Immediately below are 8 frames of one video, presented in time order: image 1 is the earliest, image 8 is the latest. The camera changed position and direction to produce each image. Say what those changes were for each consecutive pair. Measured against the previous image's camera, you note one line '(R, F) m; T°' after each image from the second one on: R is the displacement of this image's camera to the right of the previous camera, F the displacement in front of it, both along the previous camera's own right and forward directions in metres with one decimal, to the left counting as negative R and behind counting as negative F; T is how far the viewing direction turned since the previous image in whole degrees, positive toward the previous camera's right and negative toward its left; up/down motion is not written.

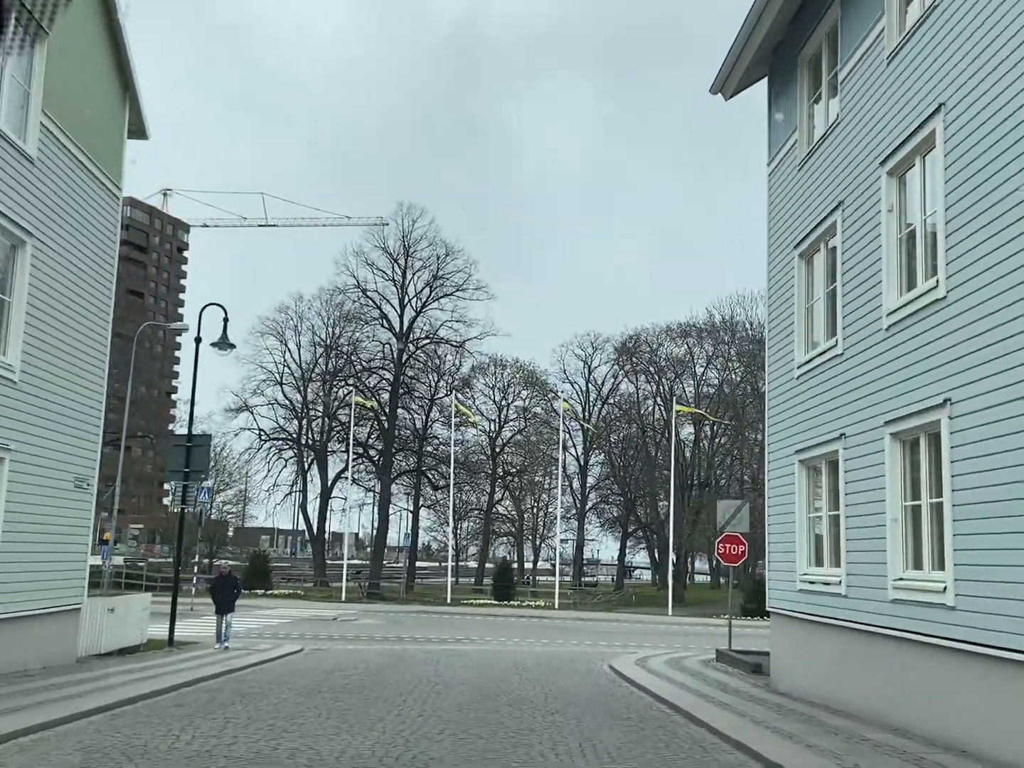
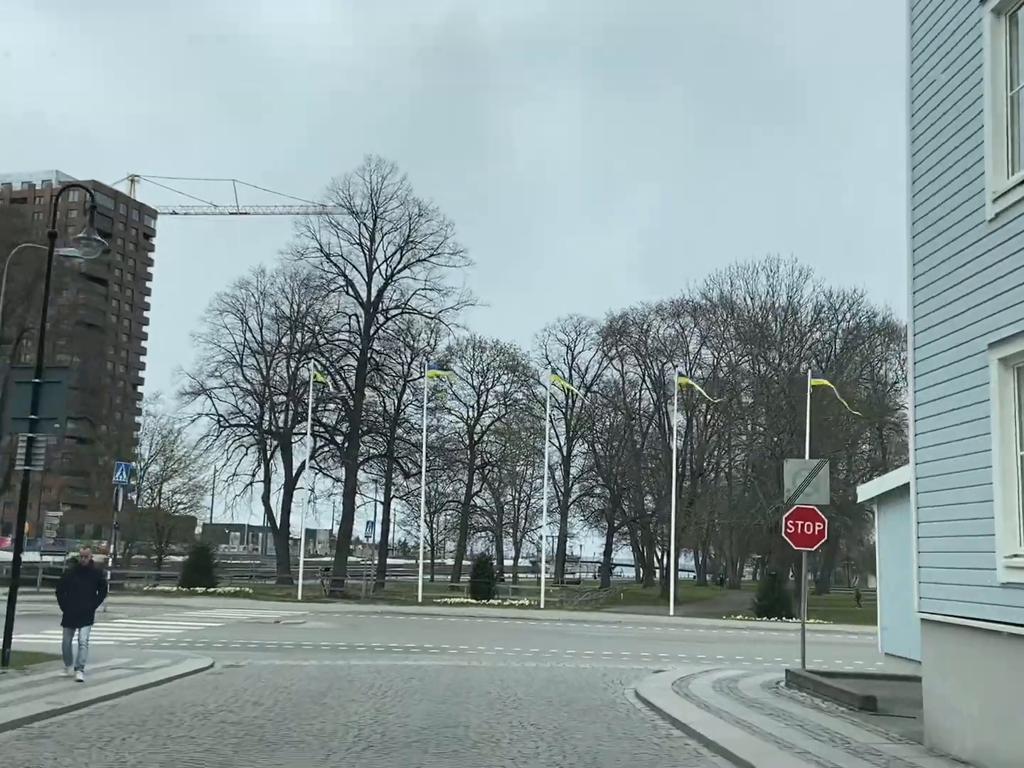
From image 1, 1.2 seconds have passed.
(-0.1, +3.7) m; +1°
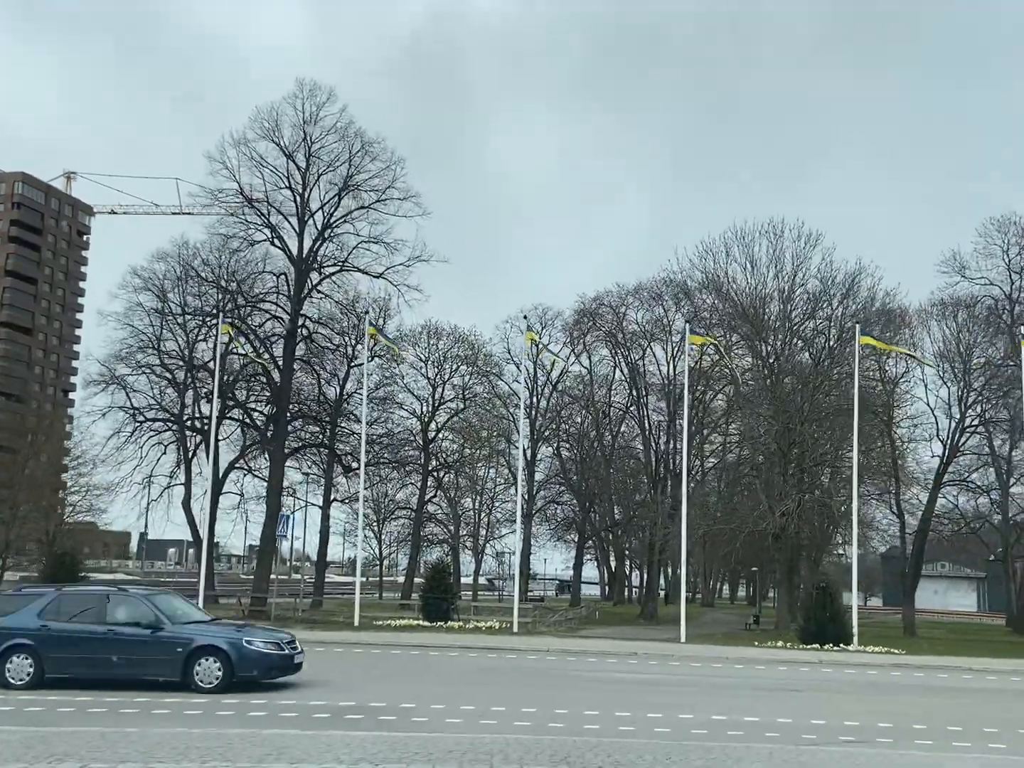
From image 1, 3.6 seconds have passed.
(-0.2, +6.0) m; +3°
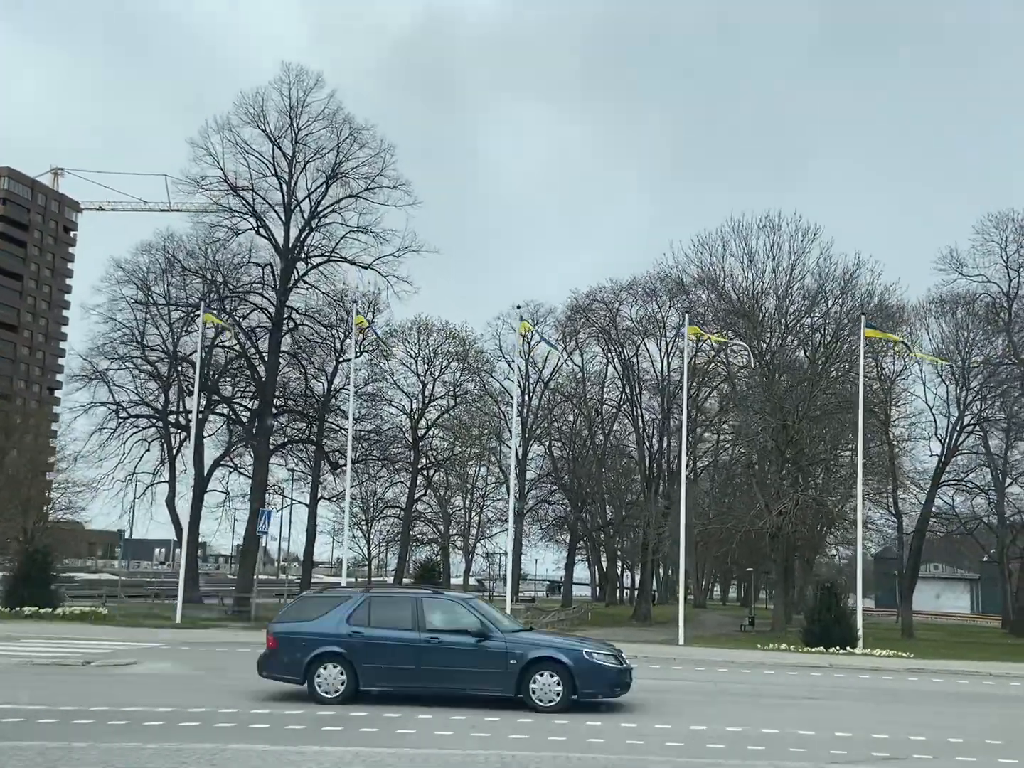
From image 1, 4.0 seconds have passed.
(0.0, +0.8) m; +1°
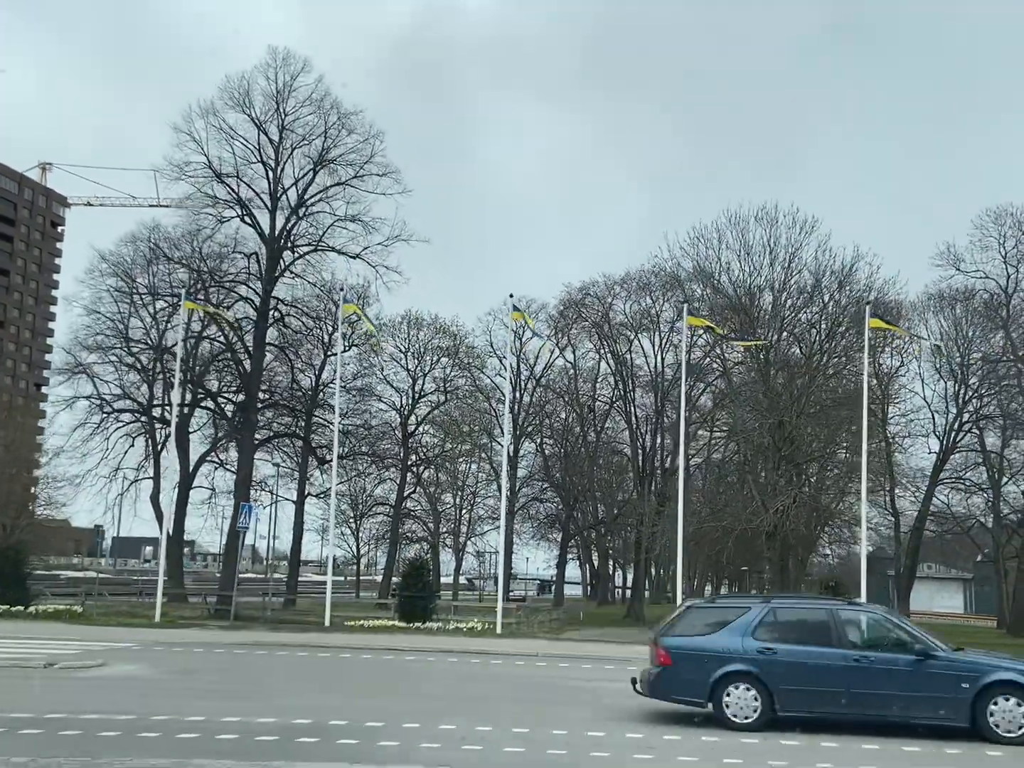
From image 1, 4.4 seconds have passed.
(0.0, +0.7) m; +1°
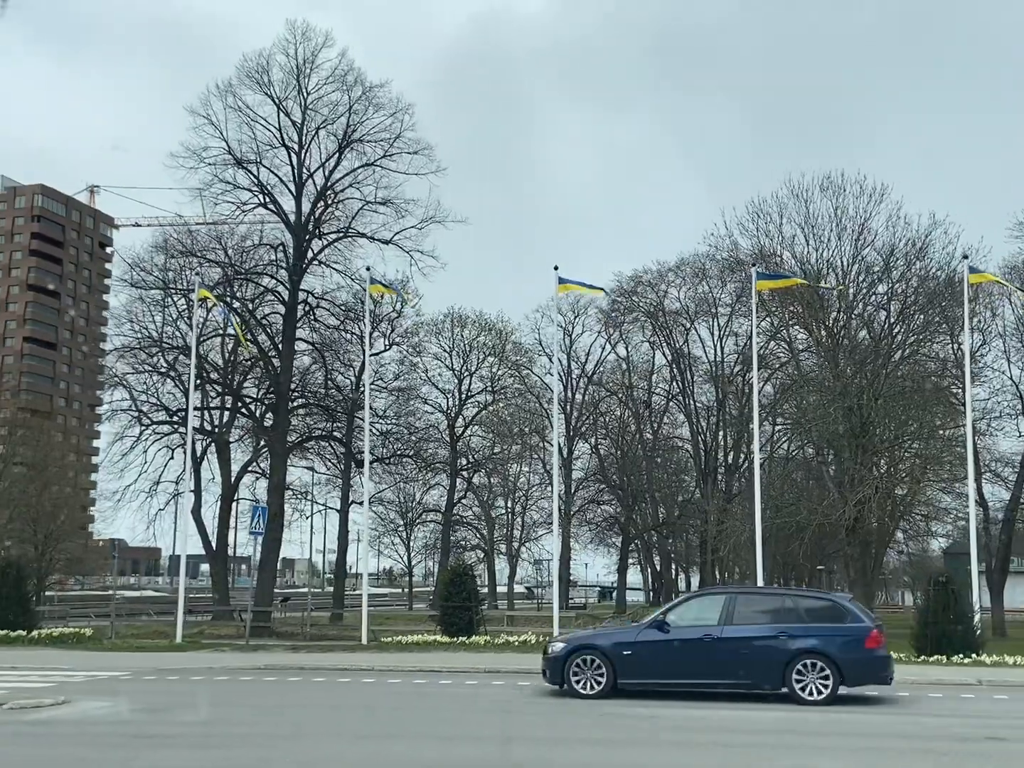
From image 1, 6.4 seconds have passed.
(+0.1, +2.2) m; -3°
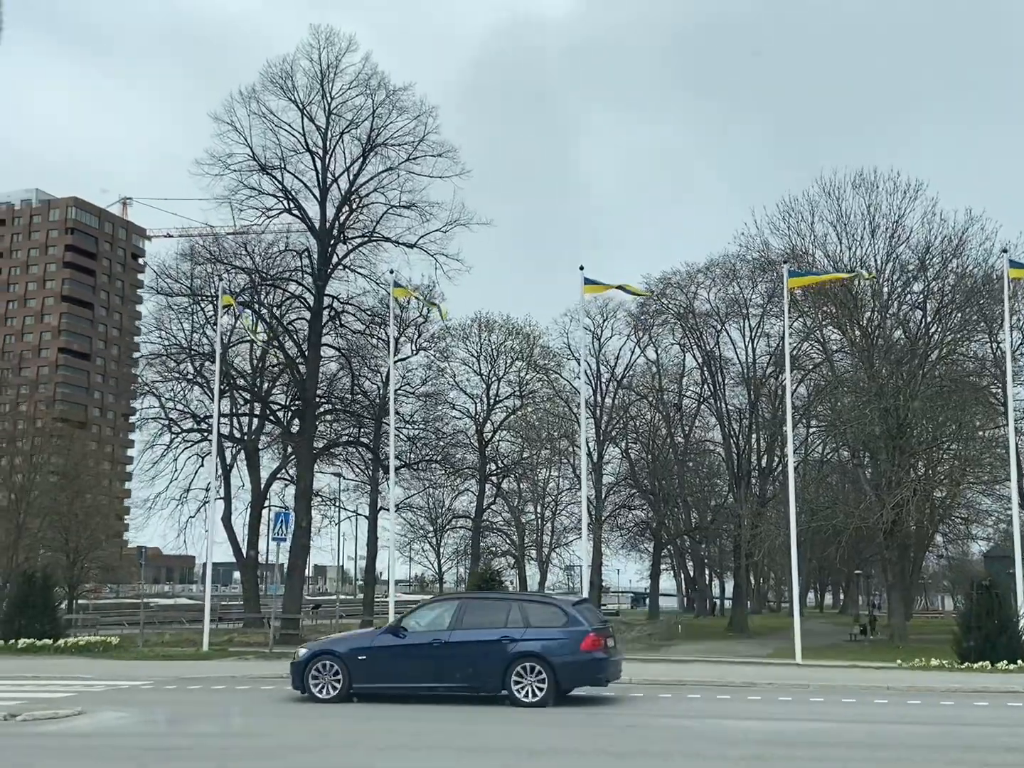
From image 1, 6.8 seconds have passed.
(+0.1, +0.3) m; -2°
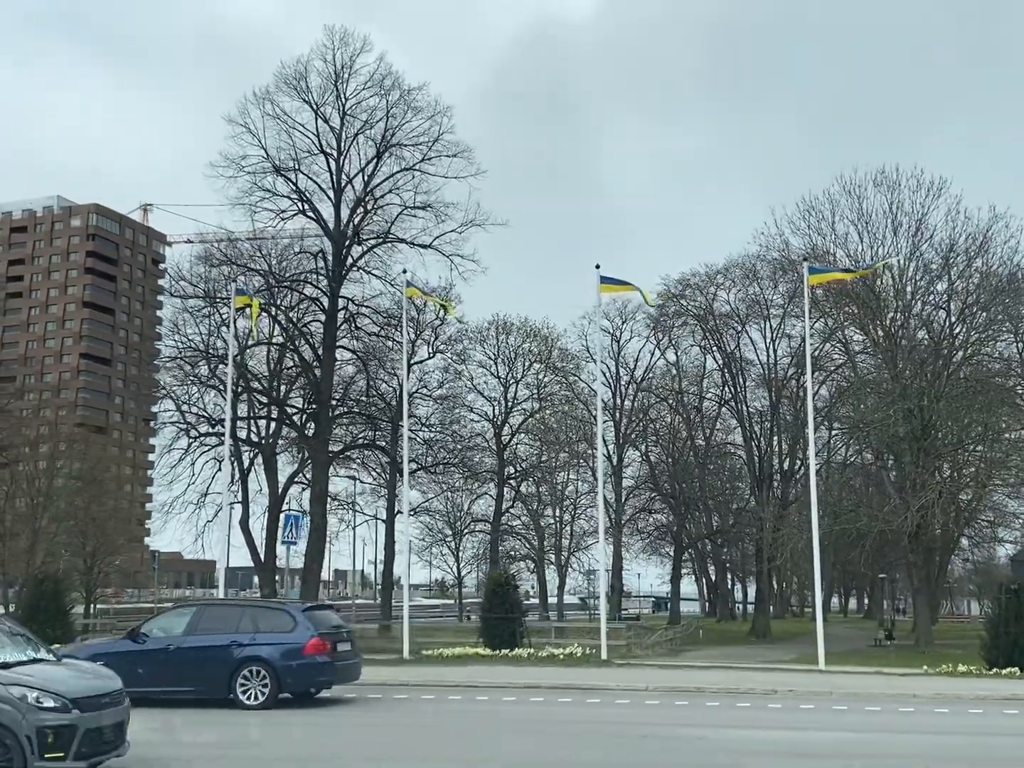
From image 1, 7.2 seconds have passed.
(+0.1, +0.3) m; -1°
